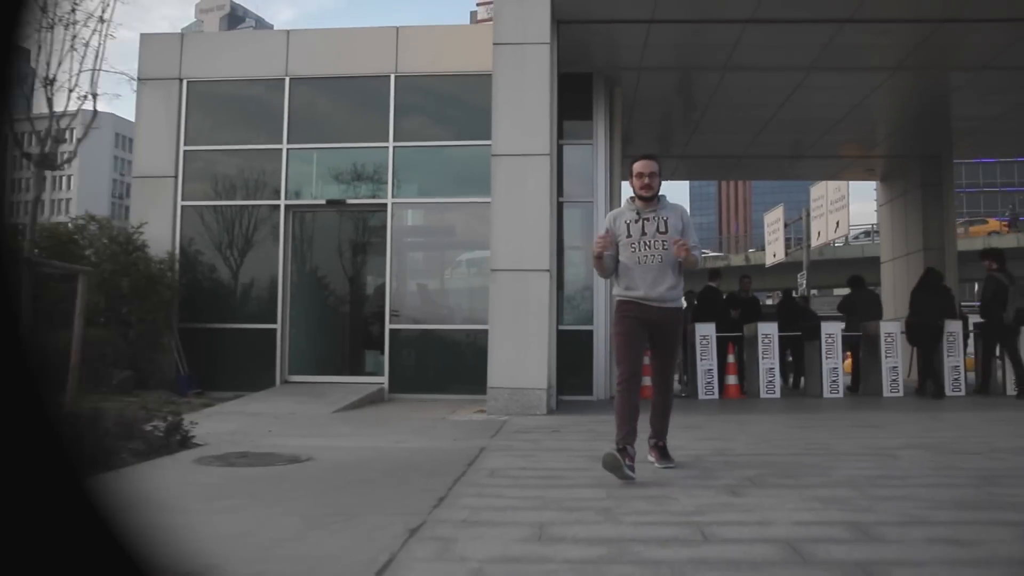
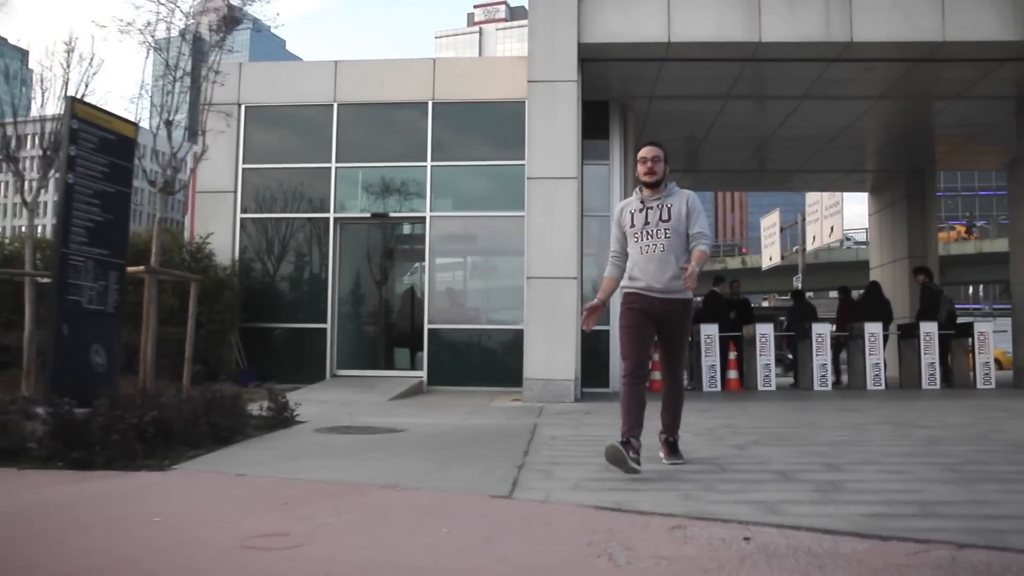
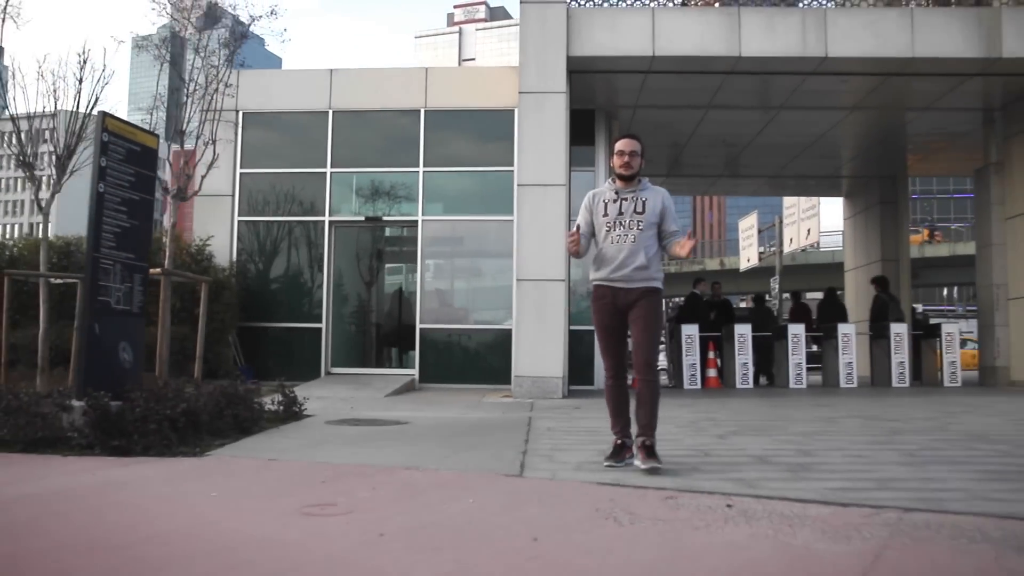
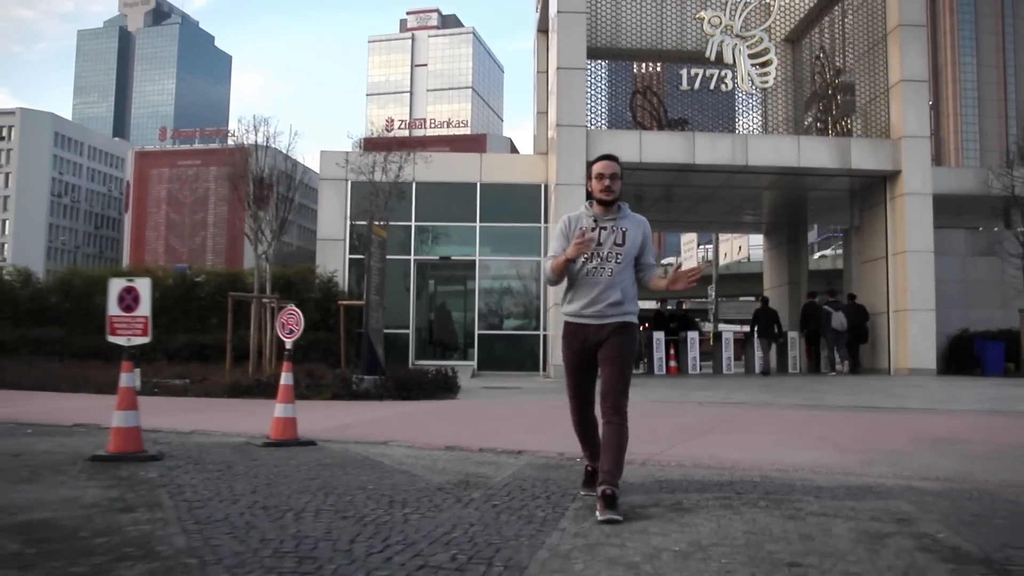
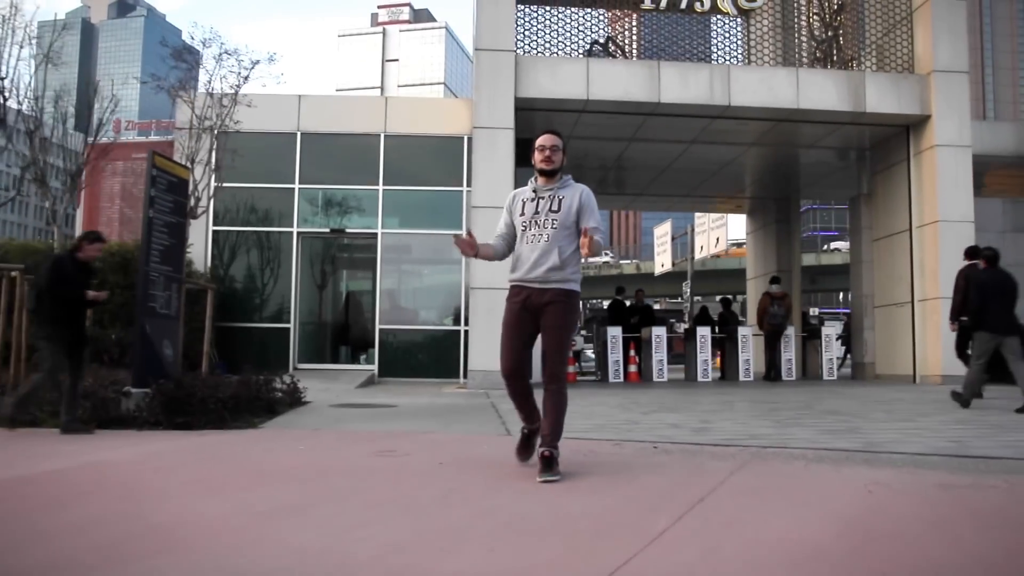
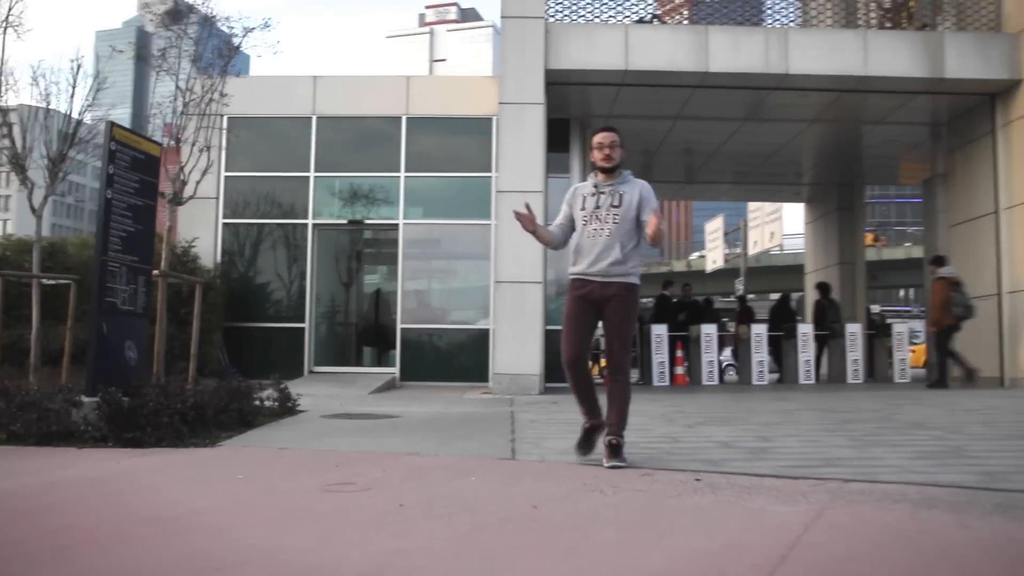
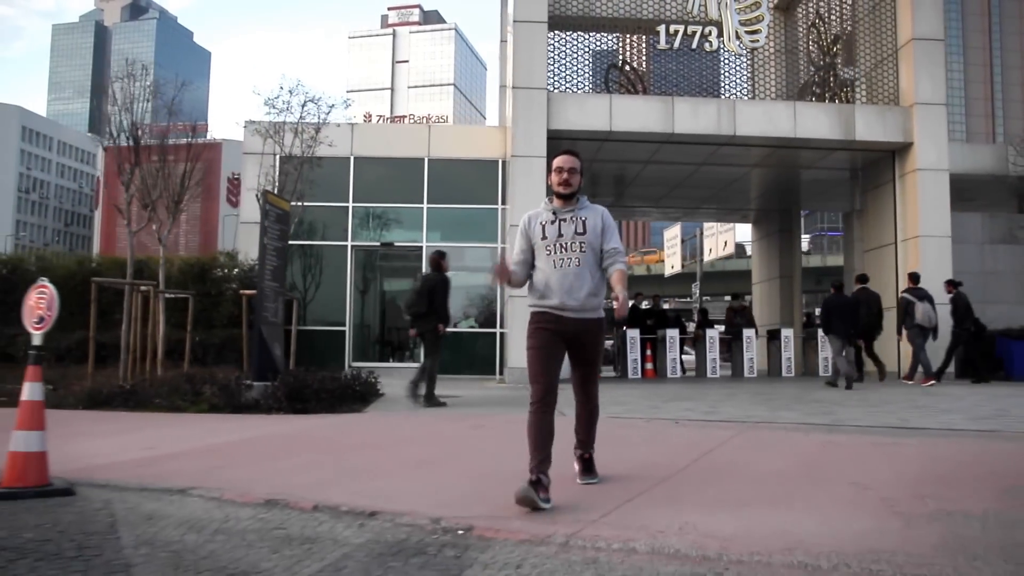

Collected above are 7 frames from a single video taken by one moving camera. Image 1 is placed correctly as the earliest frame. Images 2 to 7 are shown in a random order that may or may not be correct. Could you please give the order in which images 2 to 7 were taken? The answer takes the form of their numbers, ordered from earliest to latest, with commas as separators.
2, 3, 6, 5, 7, 4
